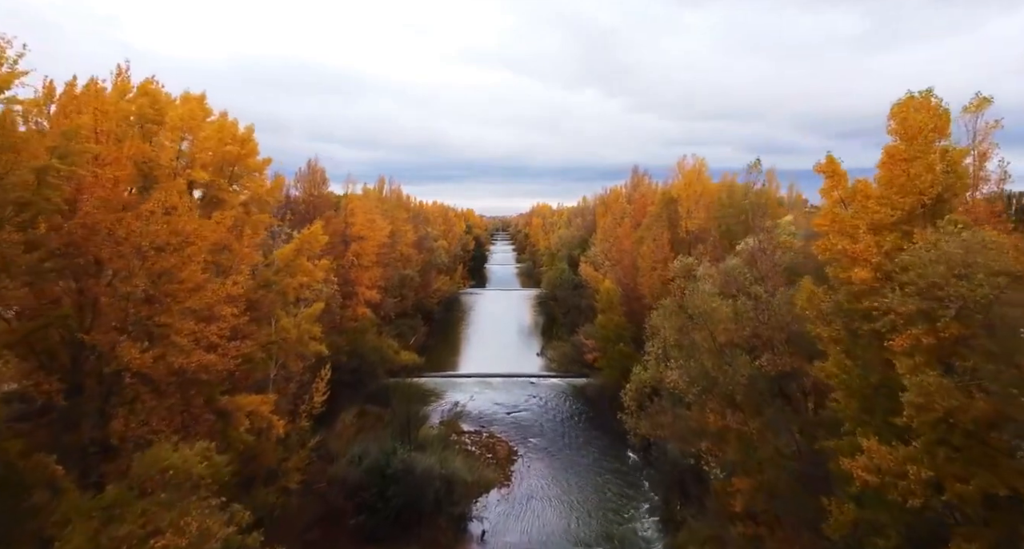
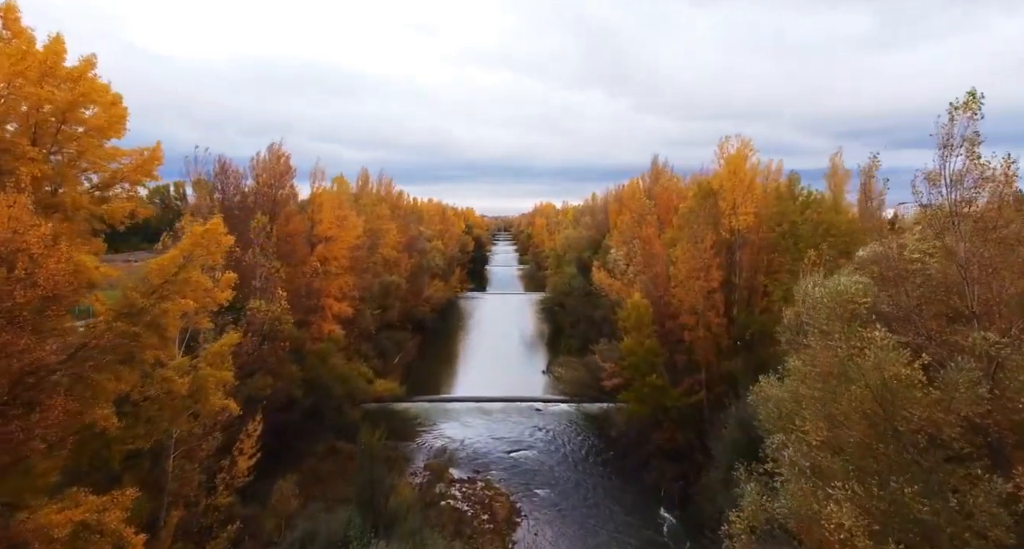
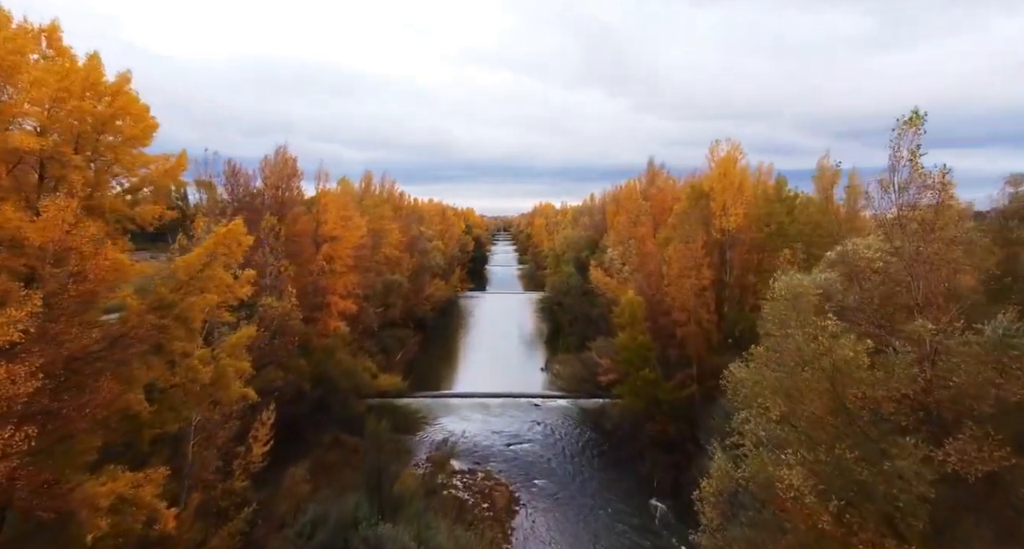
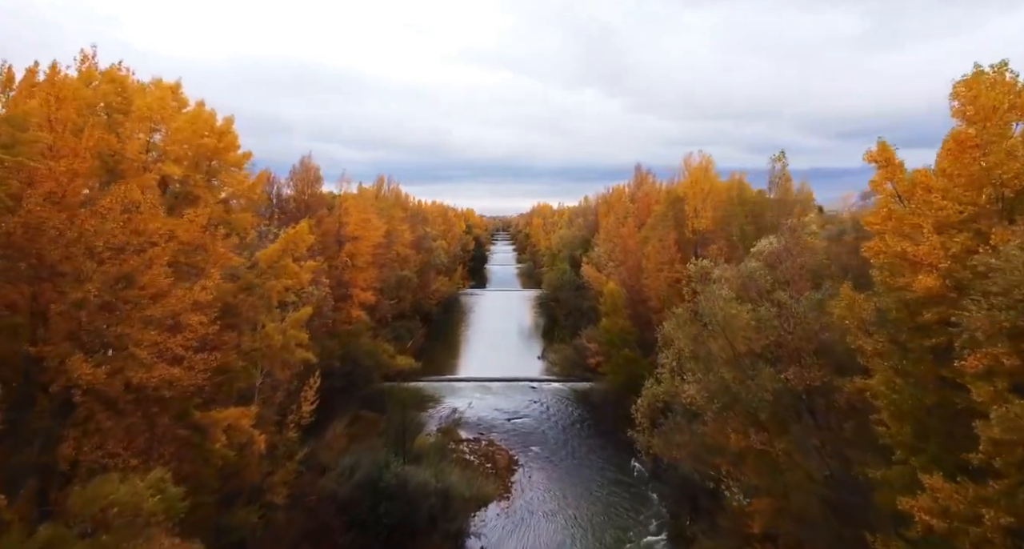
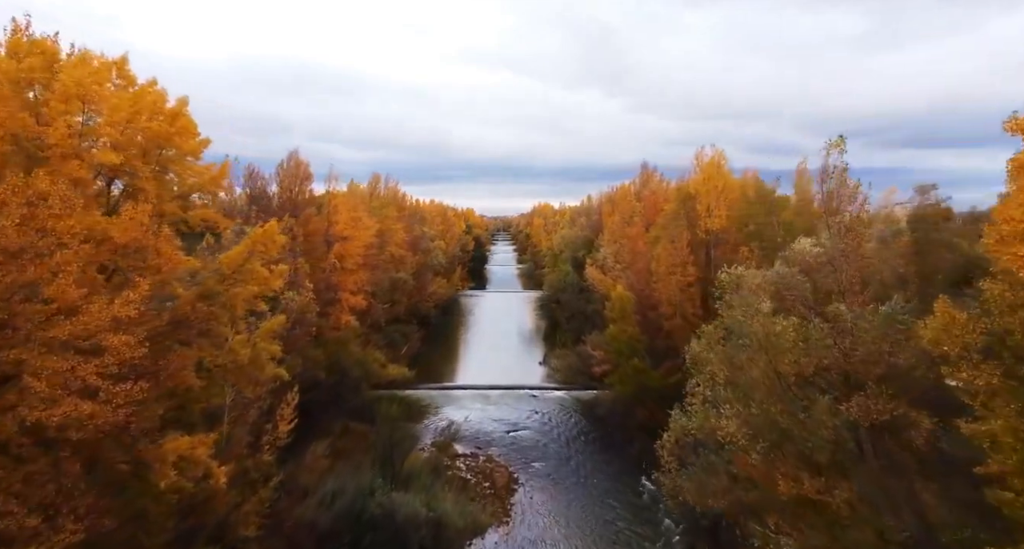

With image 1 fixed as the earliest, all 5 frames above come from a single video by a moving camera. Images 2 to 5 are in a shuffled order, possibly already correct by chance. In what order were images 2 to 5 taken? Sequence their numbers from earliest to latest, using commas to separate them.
4, 5, 3, 2
